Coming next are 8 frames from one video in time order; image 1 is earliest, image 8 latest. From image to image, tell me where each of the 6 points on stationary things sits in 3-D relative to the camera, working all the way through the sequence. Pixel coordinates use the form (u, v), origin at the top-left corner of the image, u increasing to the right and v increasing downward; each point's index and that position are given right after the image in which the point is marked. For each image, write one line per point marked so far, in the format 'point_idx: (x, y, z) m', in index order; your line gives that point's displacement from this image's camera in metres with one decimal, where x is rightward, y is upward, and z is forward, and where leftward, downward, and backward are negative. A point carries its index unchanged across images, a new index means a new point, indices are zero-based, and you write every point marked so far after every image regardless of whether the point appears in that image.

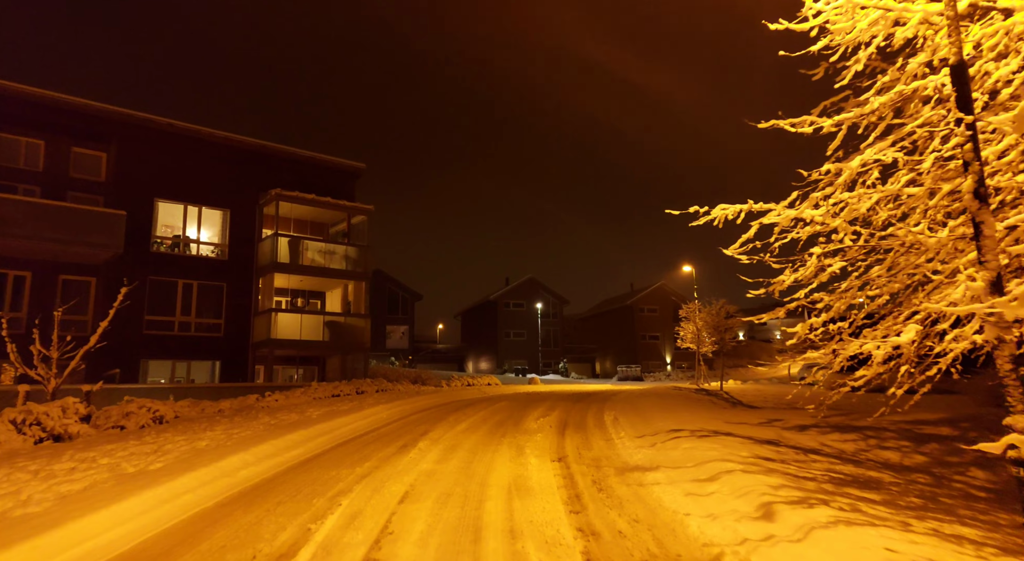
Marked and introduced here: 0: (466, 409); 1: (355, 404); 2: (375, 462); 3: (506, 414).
0: (-1.4, -4.1, +17.5) m
1: (-5.1, -4.0, +18.2) m
2: (-2.3, -3.1, +9.4) m
3: (-0.1, -3.8, +15.6) m
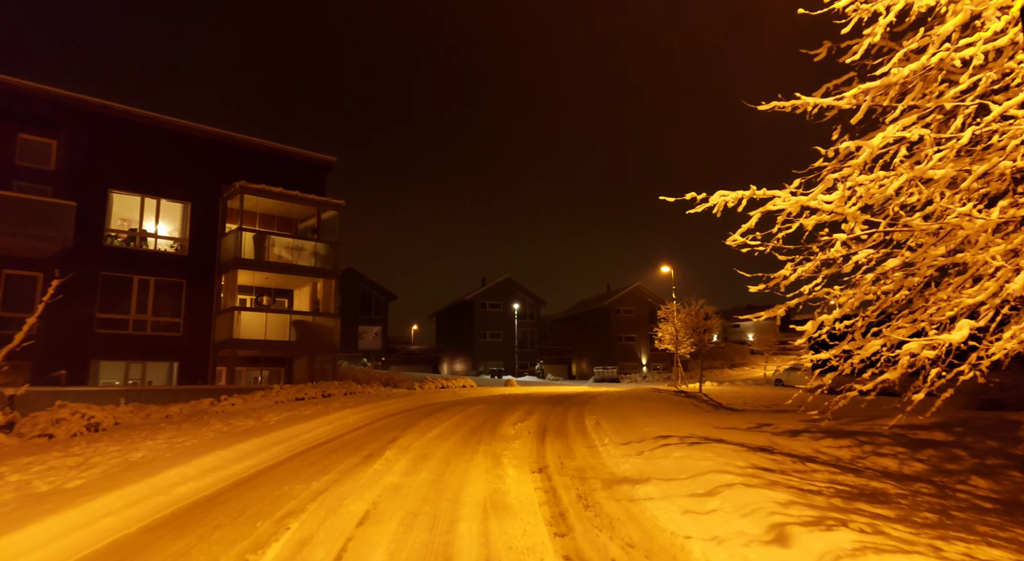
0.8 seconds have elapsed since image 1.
0: (-2.2, -4.0, +16.6) m
1: (-5.9, -3.9, +17.1) m
2: (-2.7, -3.0, +8.5) m
3: (-0.8, -3.7, +14.8) m
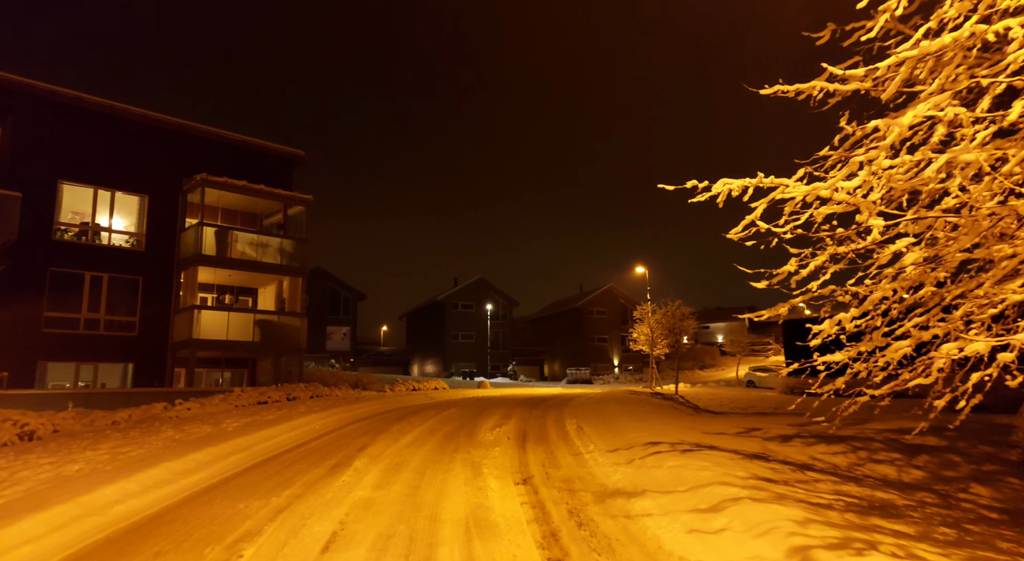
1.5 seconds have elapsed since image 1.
0: (-2.9, -3.9, +15.8) m
1: (-6.6, -3.8, +16.2) m
2: (-3.0, -2.9, +7.7) m
3: (-1.4, -3.6, +14.1) m
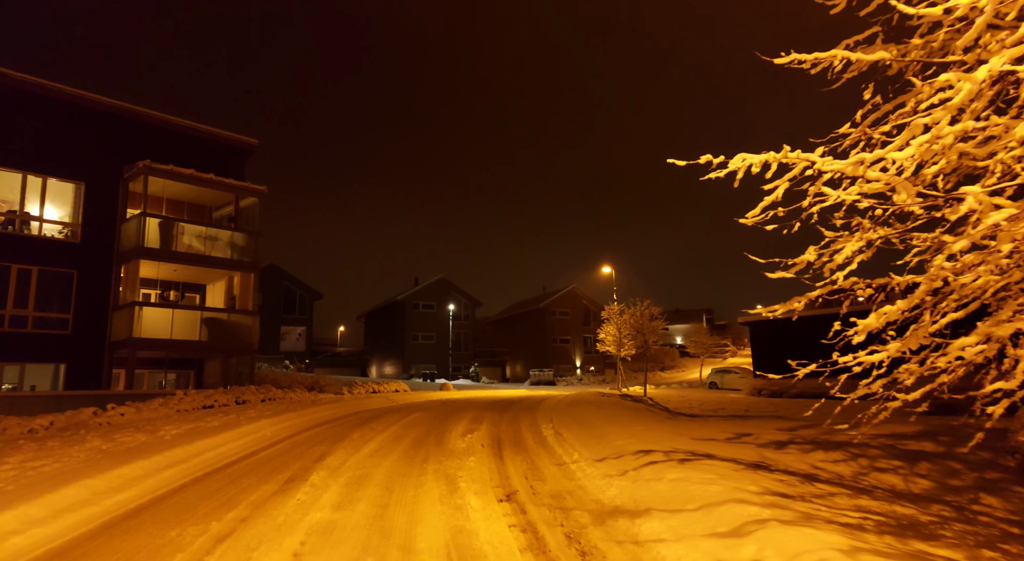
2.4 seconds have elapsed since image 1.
0: (-3.7, -3.8, +14.7) m
1: (-7.4, -3.6, +14.8) m
2: (-3.2, -2.7, +6.6) m
3: (-2.1, -3.5, +13.1) m
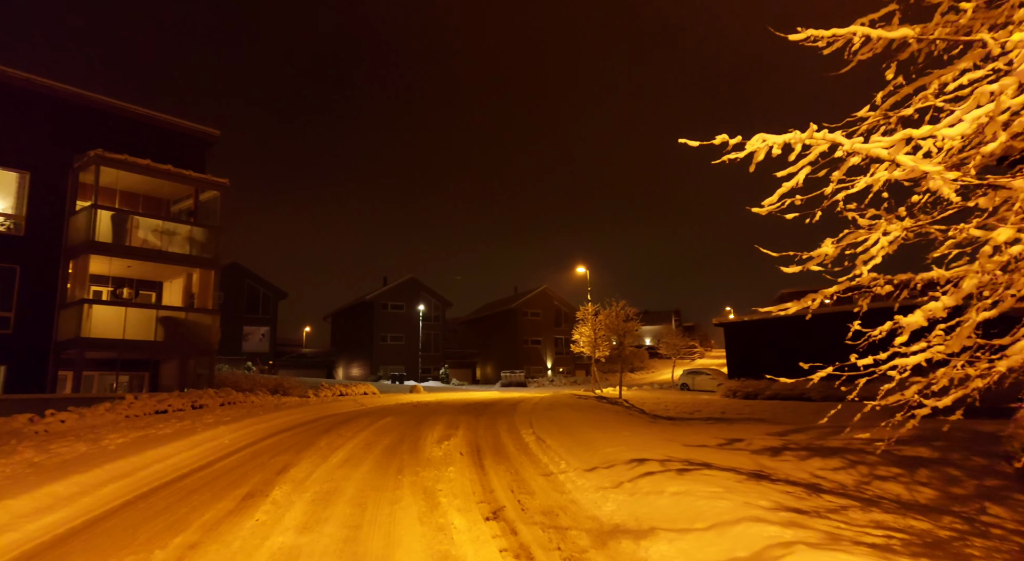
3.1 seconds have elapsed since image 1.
0: (-4.3, -3.7, +13.9) m
1: (-8.0, -3.5, +13.7) m
2: (-3.3, -2.6, +5.8) m
3: (-2.6, -3.4, +12.3) m
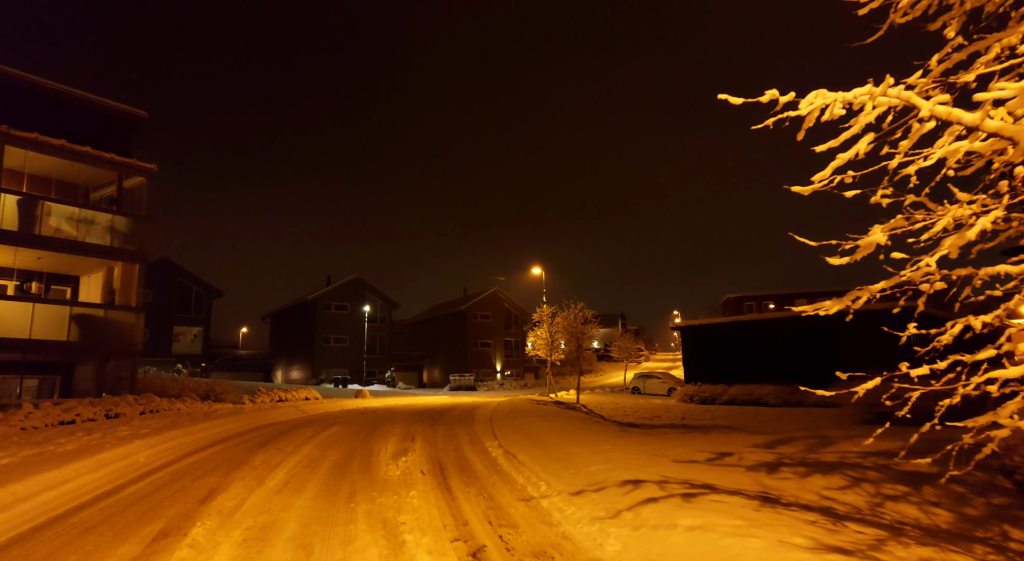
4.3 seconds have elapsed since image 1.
0: (-5.1, -3.6, +12.3) m
1: (-8.9, -3.4, +11.8) m
2: (-3.4, -2.5, +4.4) m
3: (-3.3, -3.3, +10.9) m
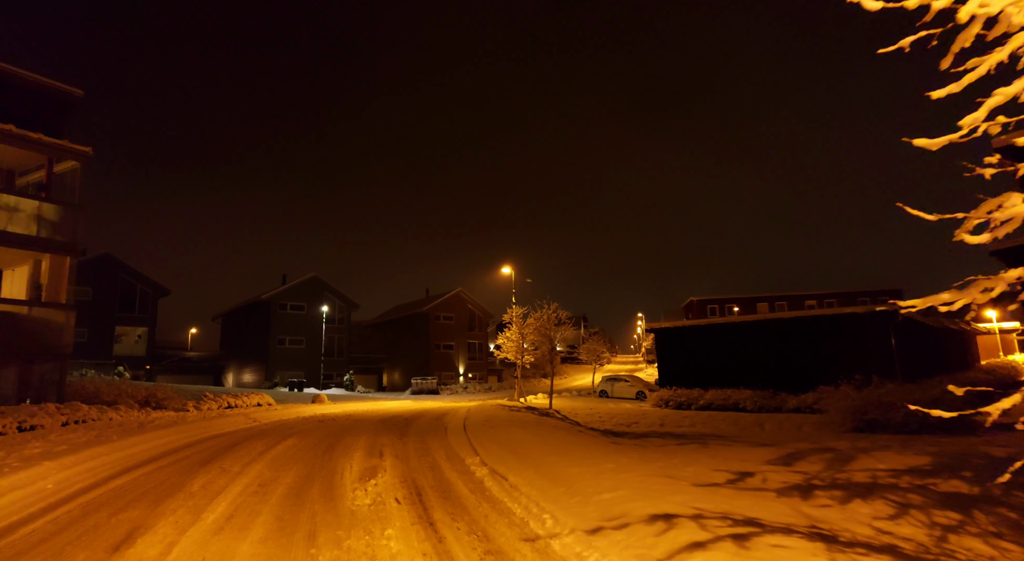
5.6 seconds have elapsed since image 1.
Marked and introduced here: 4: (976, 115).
0: (-5.5, -3.4, +10.7) m
1: (-9.2, -3.2, +9.9) m
2: (-3.2, -2.4, +2.9) m
3: (-3.6, -3.2, +9.4) m
4: (+2.7, +0.9, +3.2) m
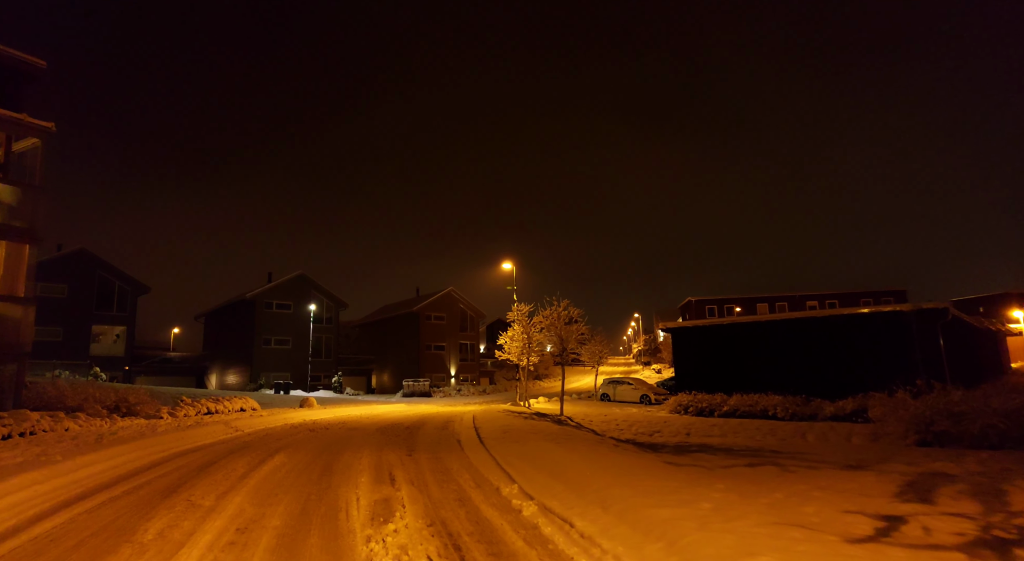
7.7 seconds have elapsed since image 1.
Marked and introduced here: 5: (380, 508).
0: (-4.8, -3.2, +8.5) m
1: (-8.5, -2.9, +7.7) m
2: (-2.4, -2.1, +0.8) m
3: (-2.9, -3.0, +7.3) m
4: (+3.5, +1.1, +1.2) m
5: (-1.7, -2.9, +7.1) m
